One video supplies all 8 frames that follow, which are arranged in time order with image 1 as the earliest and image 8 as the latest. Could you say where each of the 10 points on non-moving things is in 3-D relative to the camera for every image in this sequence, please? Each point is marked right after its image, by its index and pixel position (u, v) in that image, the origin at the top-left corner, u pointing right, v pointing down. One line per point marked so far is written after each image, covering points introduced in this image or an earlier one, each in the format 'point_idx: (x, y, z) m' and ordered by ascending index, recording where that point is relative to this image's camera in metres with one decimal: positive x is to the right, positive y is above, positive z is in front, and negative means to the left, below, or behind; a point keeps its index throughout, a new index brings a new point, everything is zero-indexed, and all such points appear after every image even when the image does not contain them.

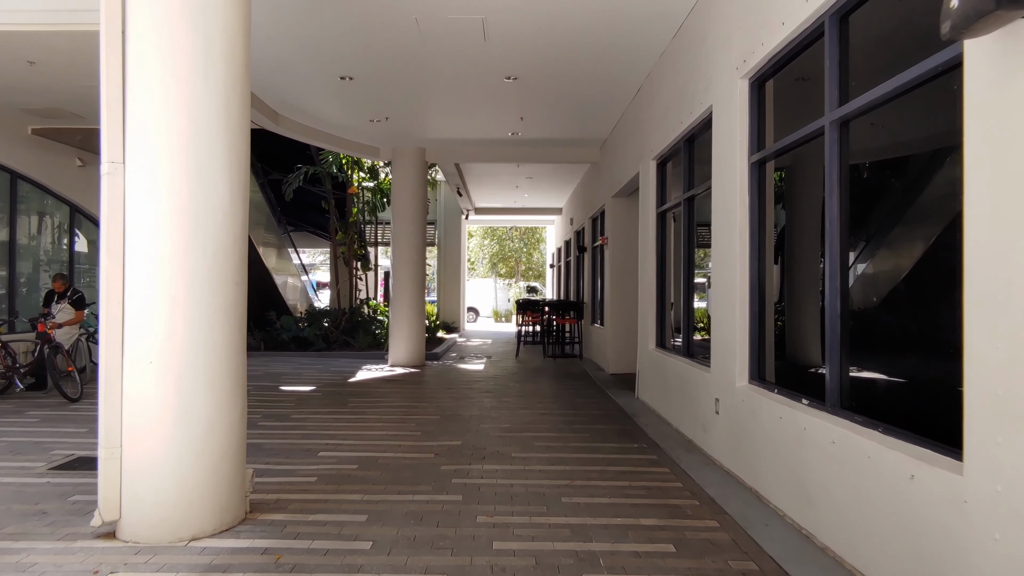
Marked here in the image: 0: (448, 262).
0: (-1.4, +0.6, +16.1) m
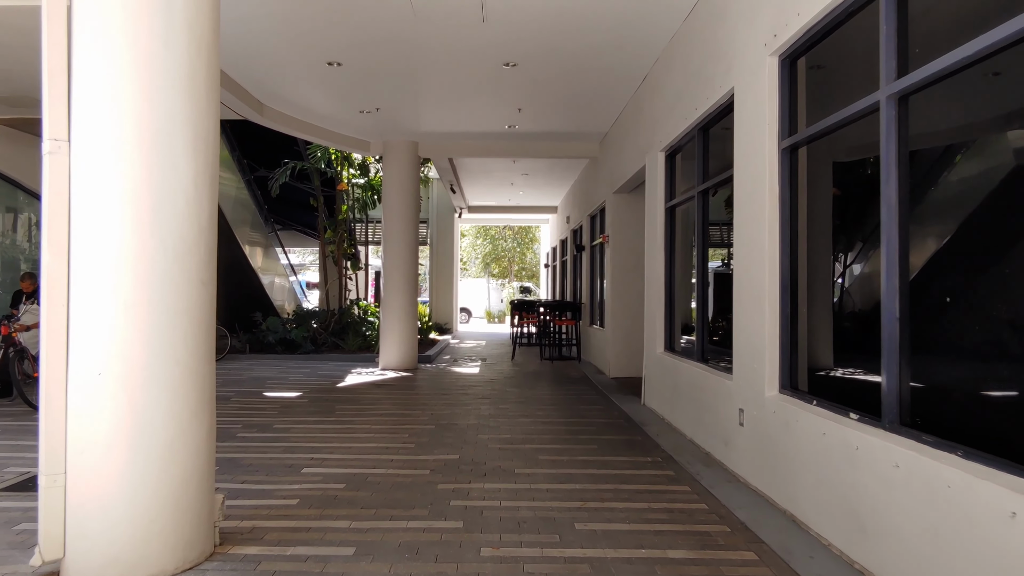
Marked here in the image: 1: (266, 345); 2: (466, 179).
0: (-1.6, +0.6, +15.7) m
1: (-3.6, -0.8, +10.4) m
2: (-0.7, +1.8, +11.8) m
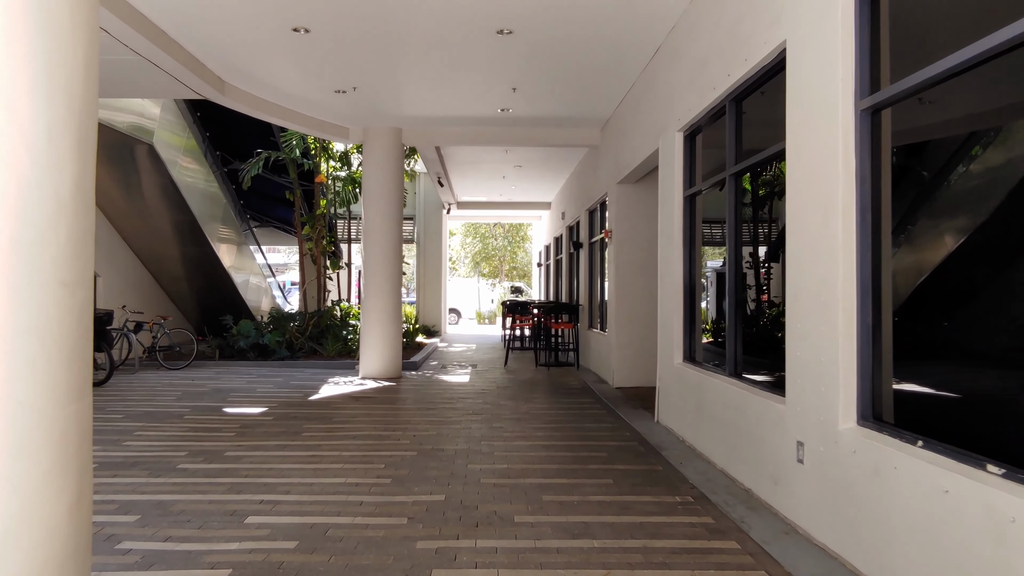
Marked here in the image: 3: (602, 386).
0: (-1.7, +0.6, +14.9) m
1: (-3.7, -0.9, +9.6) m
2: (-0.9, +1.8, +11.0) m
3: (+0.9, -1.0, +7.5) m
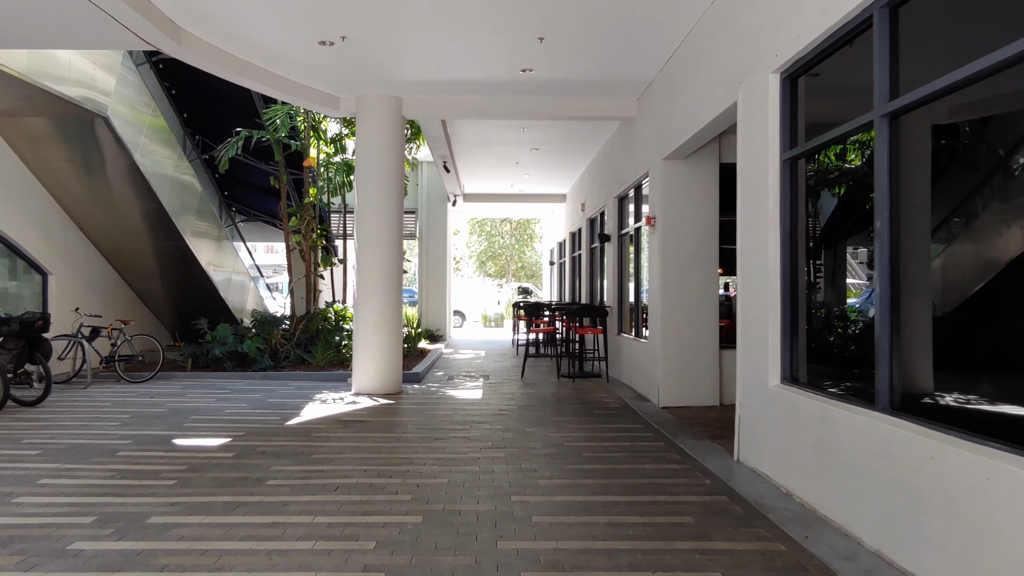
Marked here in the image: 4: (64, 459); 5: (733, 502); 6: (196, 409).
0: (-1.5, +0.6, +13.6) m
1: (-3.5, -0.9, +8.3) m
2: (-0.7, +1.8, +9.7) m
3: (+1.1, -1.0, +6.2) m
4: (-2.6, -1.0, +4.1) m
5: (+1.0, -1.0, +3.3) m
6: (-2.6, -1.0, +5.9) m
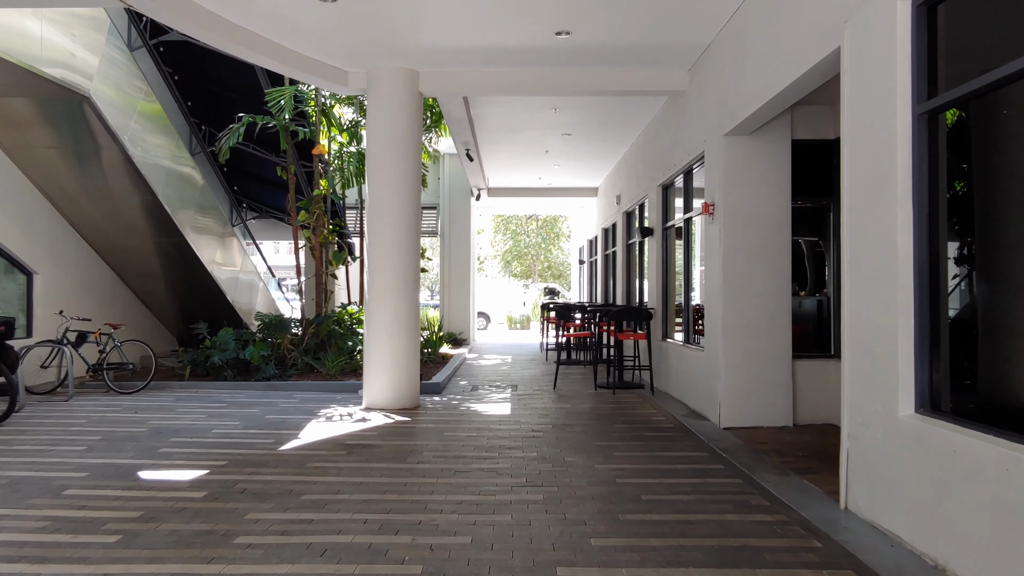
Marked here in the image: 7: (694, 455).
0: (-1.0, +0.6, +12.8) m
1: (-3.2, -0.9, +7.6) m
2: (-0.3, +1.8, +8.8) m
3: (+1.4, -1.0, +5.3) m
4: (-2.4, -1.0, +3.3) m
5: (+1.2, -1.0, +2.4) m
6: (-2.4, -1.0, +5.1) m
7: (+1.1, -1.0, +4.2) m
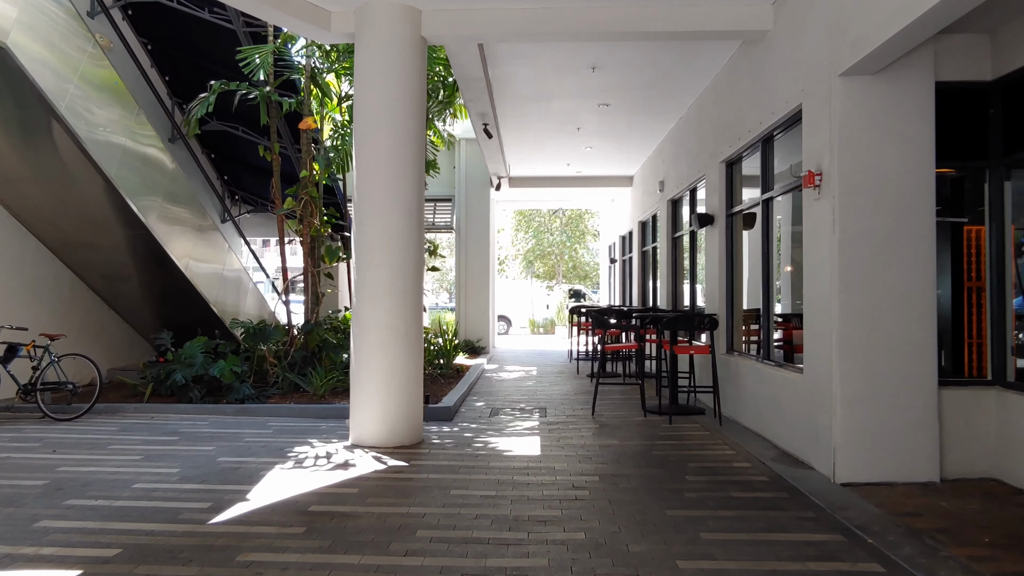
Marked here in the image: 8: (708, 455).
0: (-0.6, +0.5, +11.4) m
1: (-2.9, -0.9, +6.2) m
2: (0.0, +1.8, +7.4) m
3: (+1.6, -1.0, +3.8) m
4: (-2.3, -1.0, +2.0) m
5: (+1.3, -1.0, +1.0) m
6: (-2.2, -1.0, +3.8) m
7: (+1.2, -1.0, +2.8) m
8: (+1.2, -1.0, +4.3) m
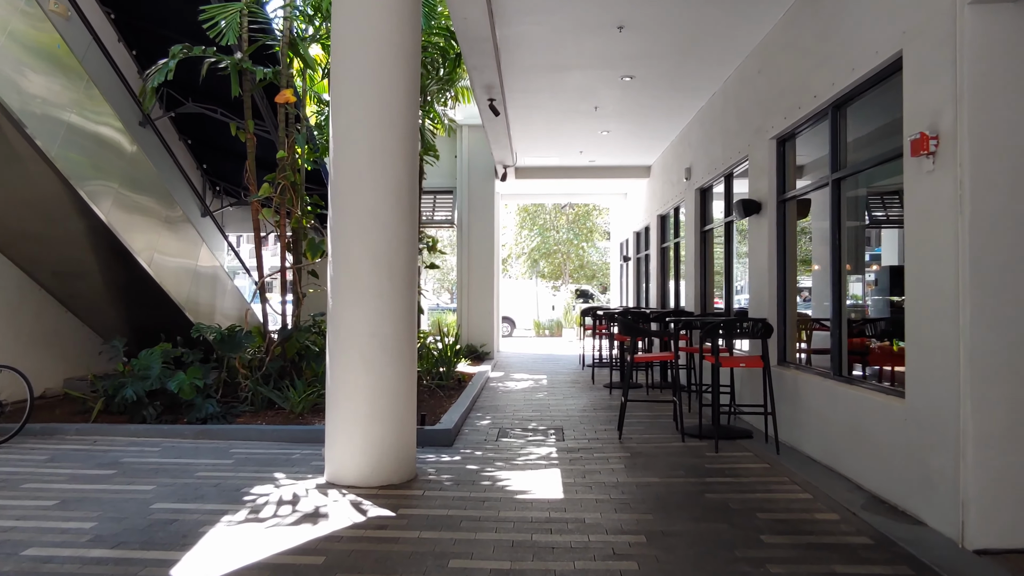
0: (-0.6, +0.5, +10.5) m
1: (-2.8, -0.9, +5.3) m
2: (+0.1, +1.8, +6.5) m
3: (+1.6, -1.0, +2.9) m
4: (-2.2, -1.0, +1.1) m
5: (+1.3, -1.0, 0.0) m
6: (-2.1, -1.0, +2.8) m
7: (+1.3, -1.0, +1.9) m
8: (+1.3, -1.0, +3.4) m
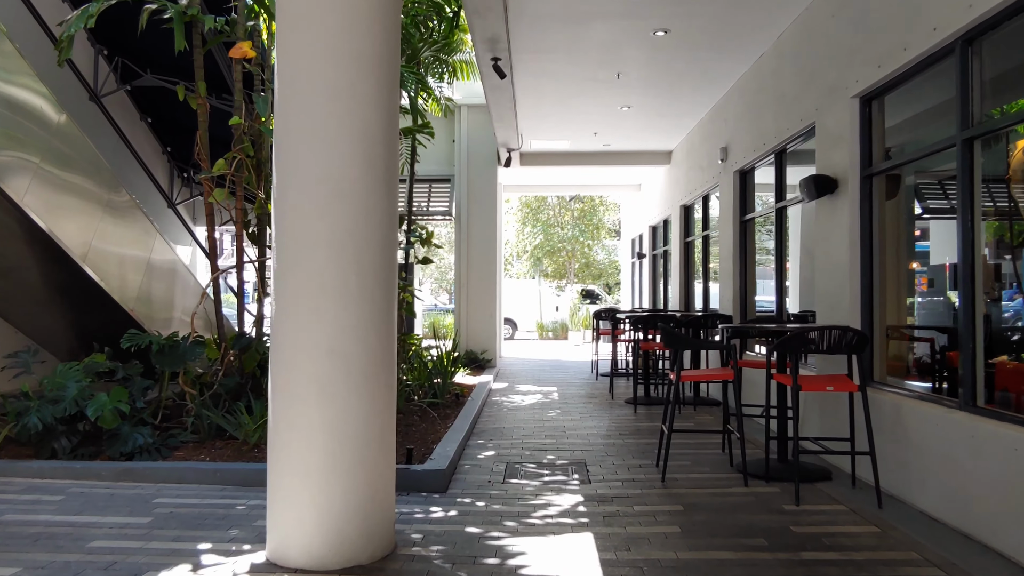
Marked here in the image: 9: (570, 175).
0: (-0.5, +0.6, +9.4) m
1: (-2.8, -0.9, +4.2) m
2: (+0.1, +1.8, +5.4) m
3: (+1.7, -1.0, +1.8) m
4: (-2.1, -1.0, 0.0) m
5: (+1.4, -1.0, -1.1) m
6: (-2.1, -1.0, +1.7) m
7: (+1.4, -1.0, +0.8) m
8: (+1.3, -1.0, +2.3) m
9: (+0.9, +1.7, +11.1) m
